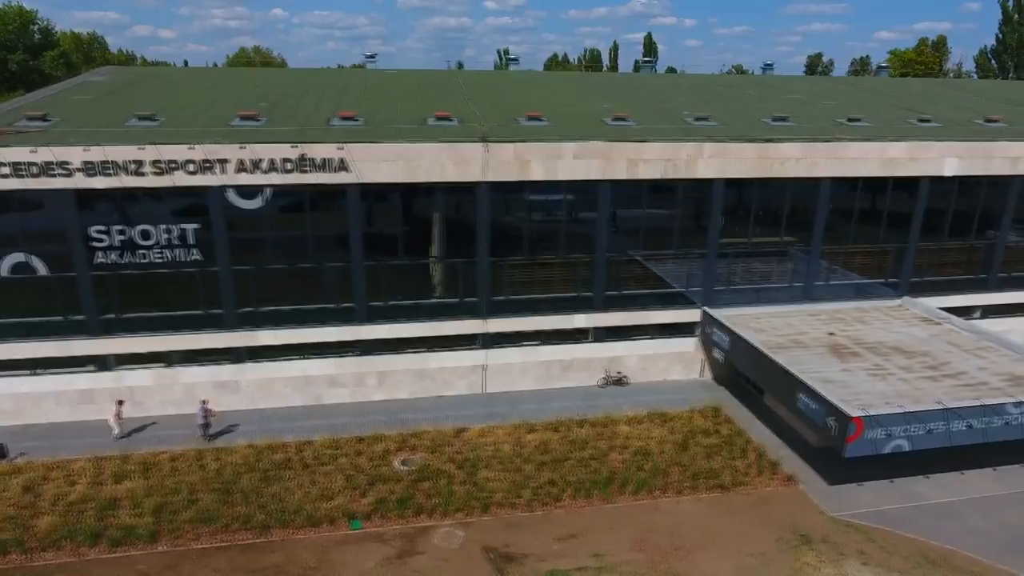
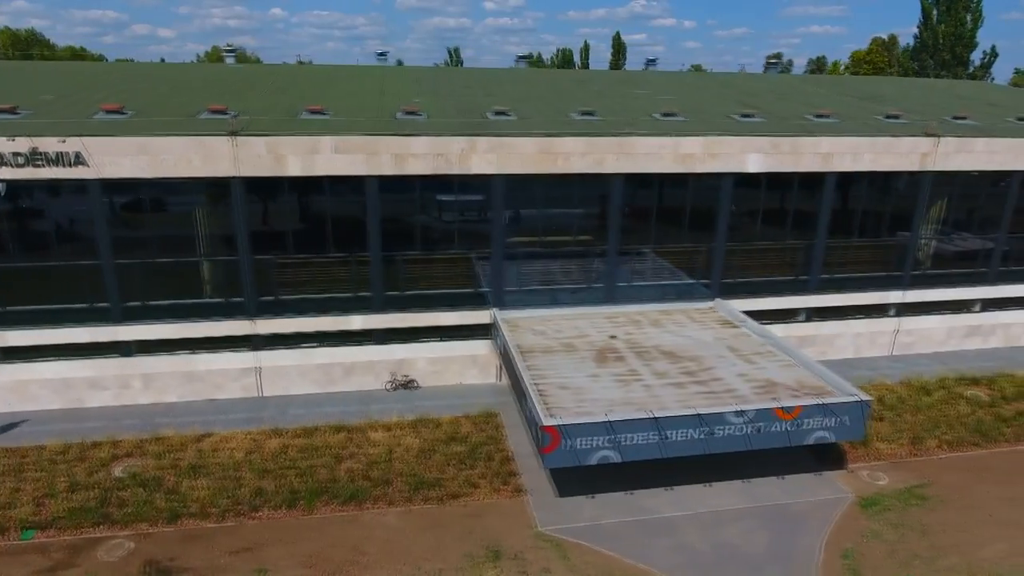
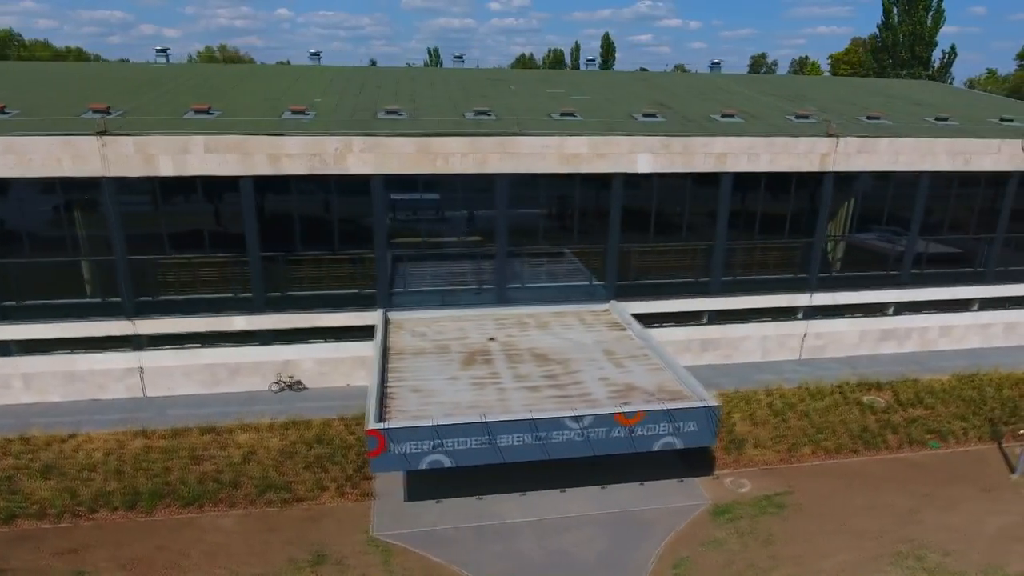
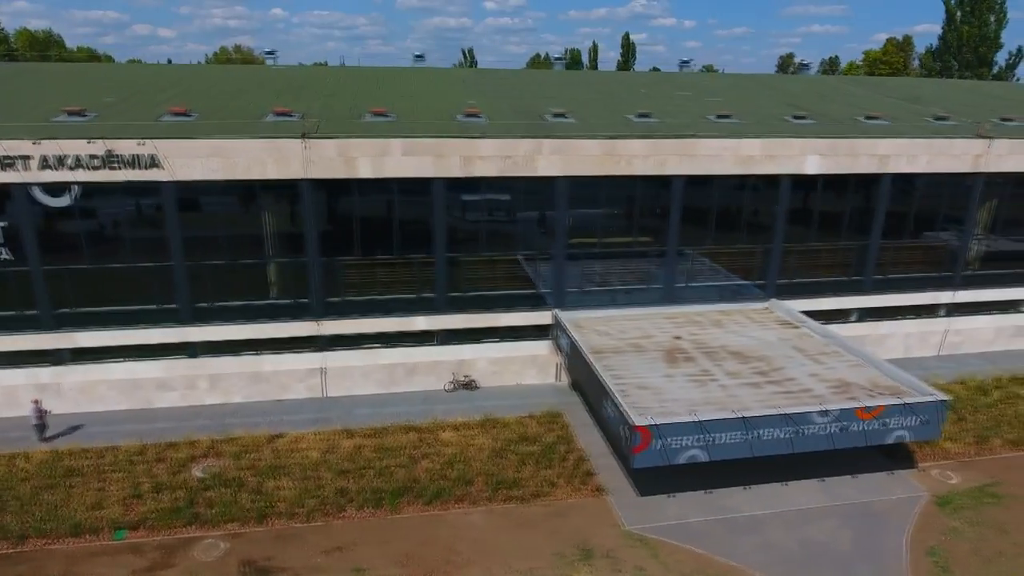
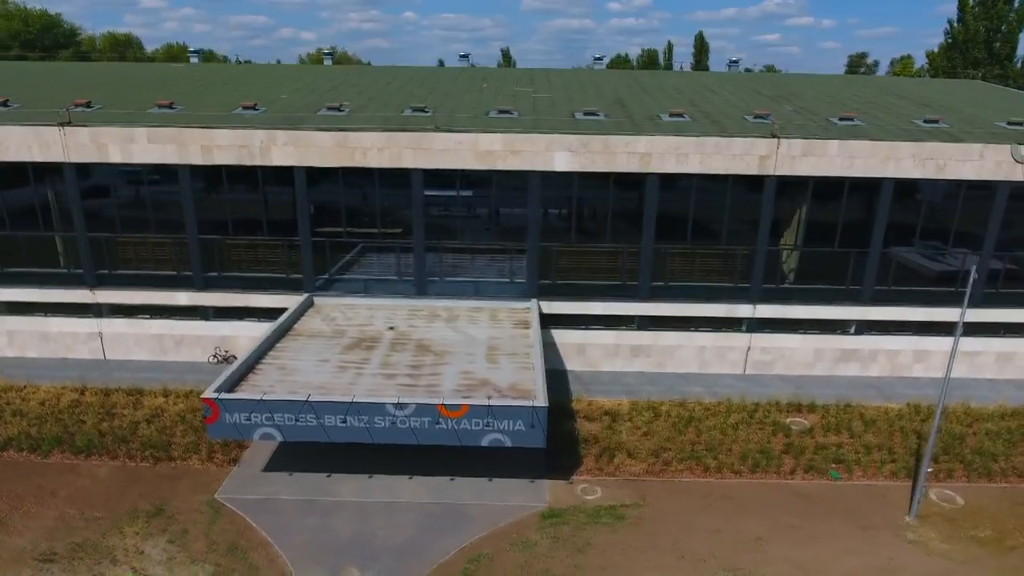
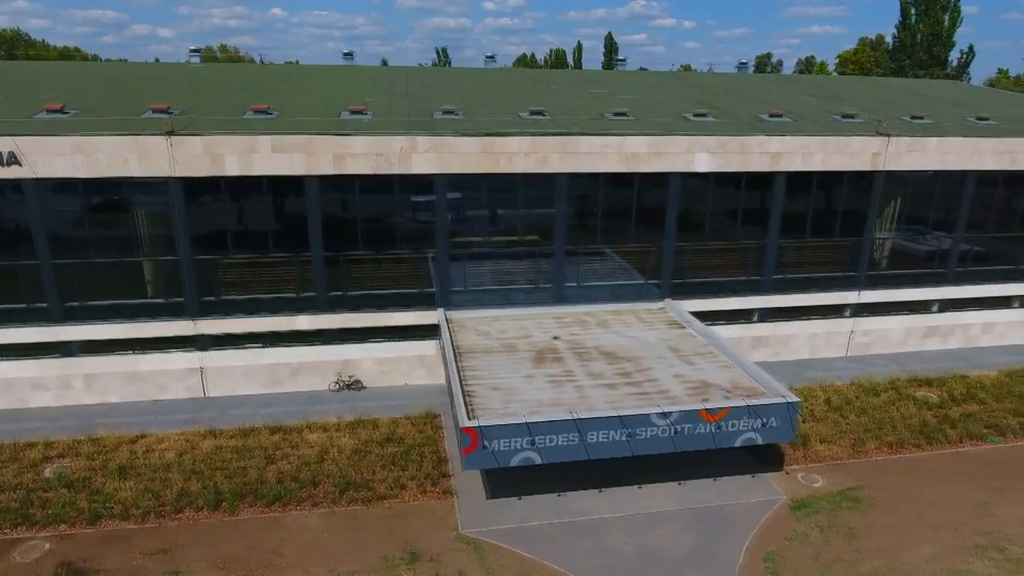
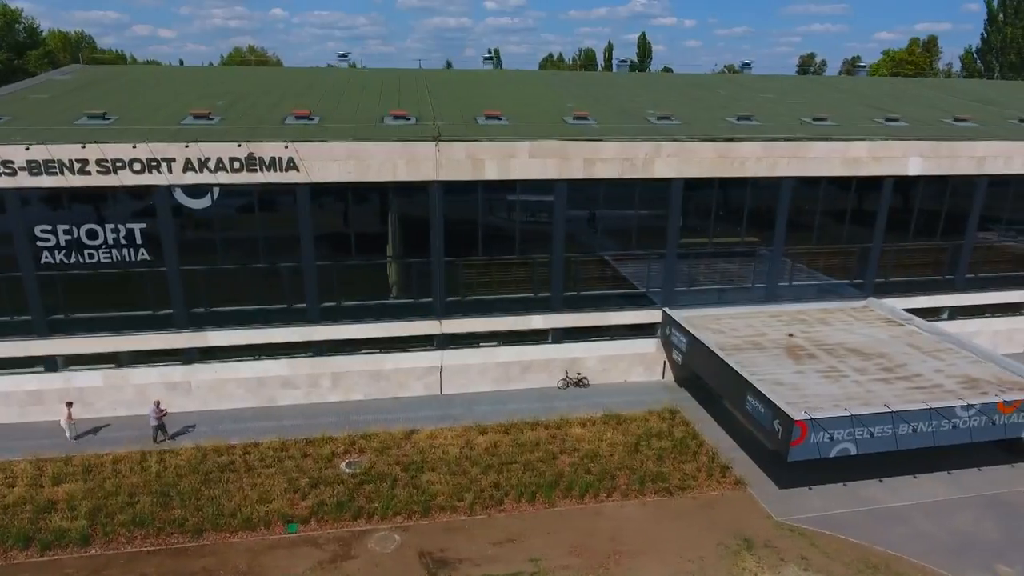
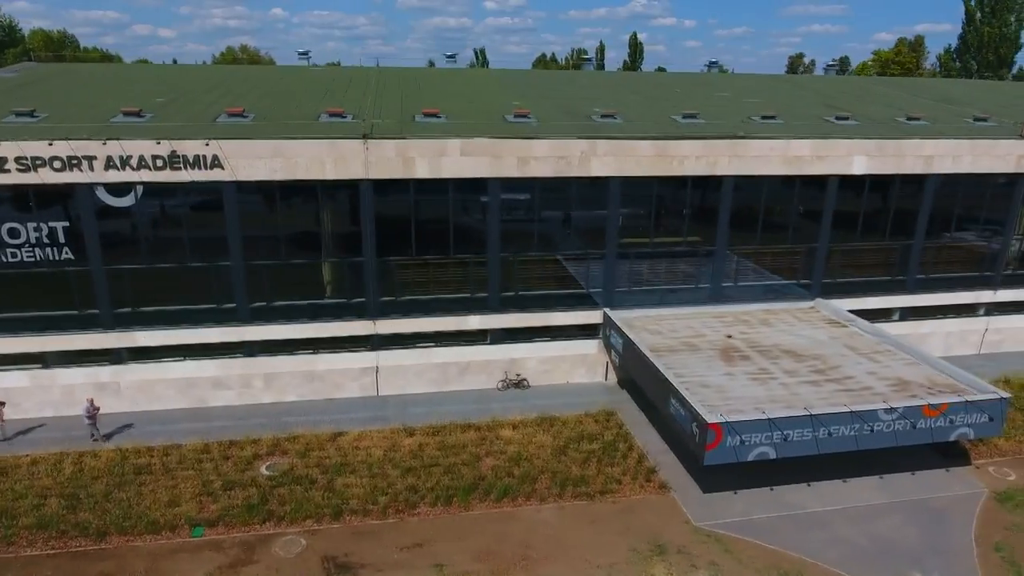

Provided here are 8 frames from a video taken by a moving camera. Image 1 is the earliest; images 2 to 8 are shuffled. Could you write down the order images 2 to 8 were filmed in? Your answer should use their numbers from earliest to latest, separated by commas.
7, 8, 4, 2, 6, 3, 5
